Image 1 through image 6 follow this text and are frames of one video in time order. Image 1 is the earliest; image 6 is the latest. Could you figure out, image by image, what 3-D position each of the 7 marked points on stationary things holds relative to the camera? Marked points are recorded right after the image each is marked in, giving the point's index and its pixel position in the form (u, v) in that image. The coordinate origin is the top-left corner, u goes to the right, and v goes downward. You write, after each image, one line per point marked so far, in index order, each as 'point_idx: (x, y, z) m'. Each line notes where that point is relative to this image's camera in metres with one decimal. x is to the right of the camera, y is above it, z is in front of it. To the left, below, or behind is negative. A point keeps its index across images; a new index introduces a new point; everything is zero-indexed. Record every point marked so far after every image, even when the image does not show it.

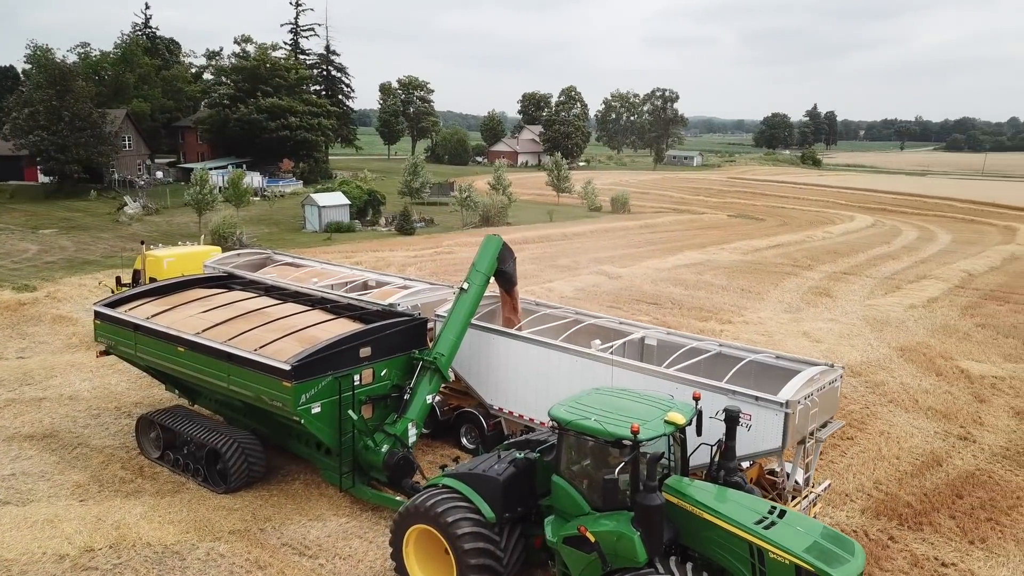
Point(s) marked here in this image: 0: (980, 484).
0: (+6.9, -2.9, +11.8) m
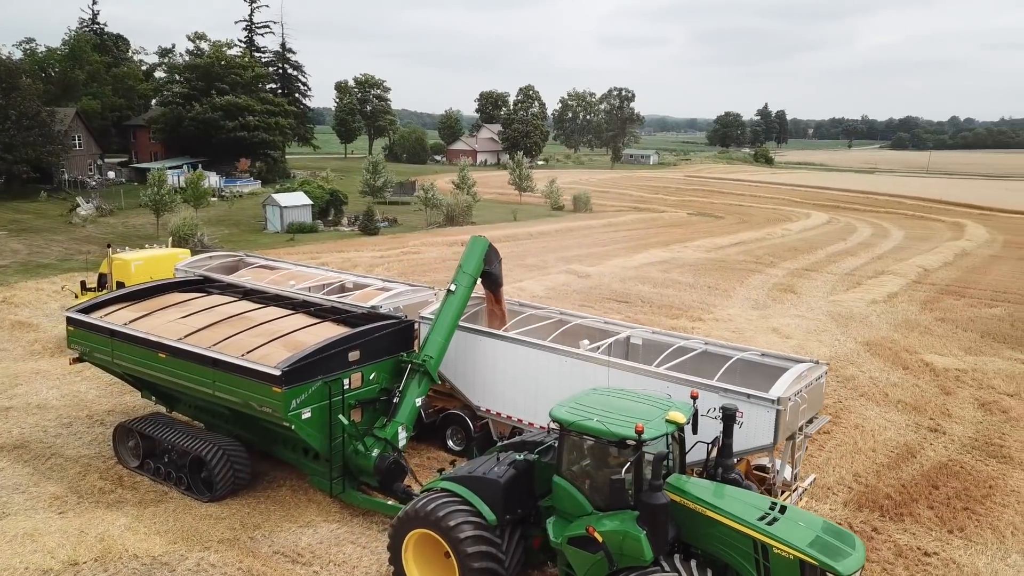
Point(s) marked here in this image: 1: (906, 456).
0: (+6.7, -2.8, +12.1) m
1: (+6.3, -2.7, +12.8) m
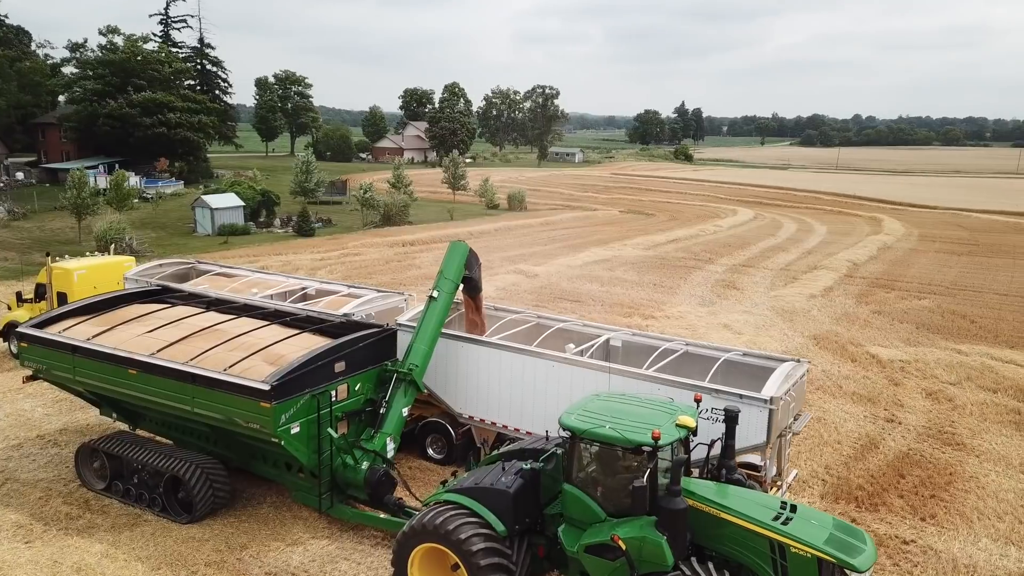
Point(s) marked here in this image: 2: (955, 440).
0: (+6.4, -2.8, +12.7) m
1: (+5.9, -2.6, +13.3) m
2: (+7.6, -2.6, +13.8) m
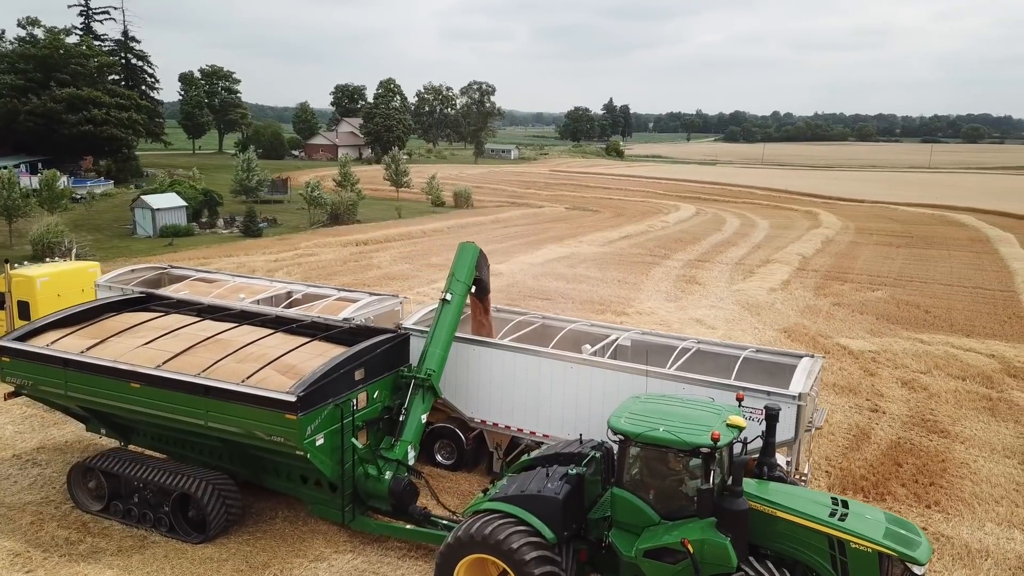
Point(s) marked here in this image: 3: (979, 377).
0: (+6.5, -2.7, +13.1) m
1: (+5.9, -2.5, +13.7) m
2: (+7.6, -2.5, +14.3) m
3: (+9.9, -1.9, +17.1) m
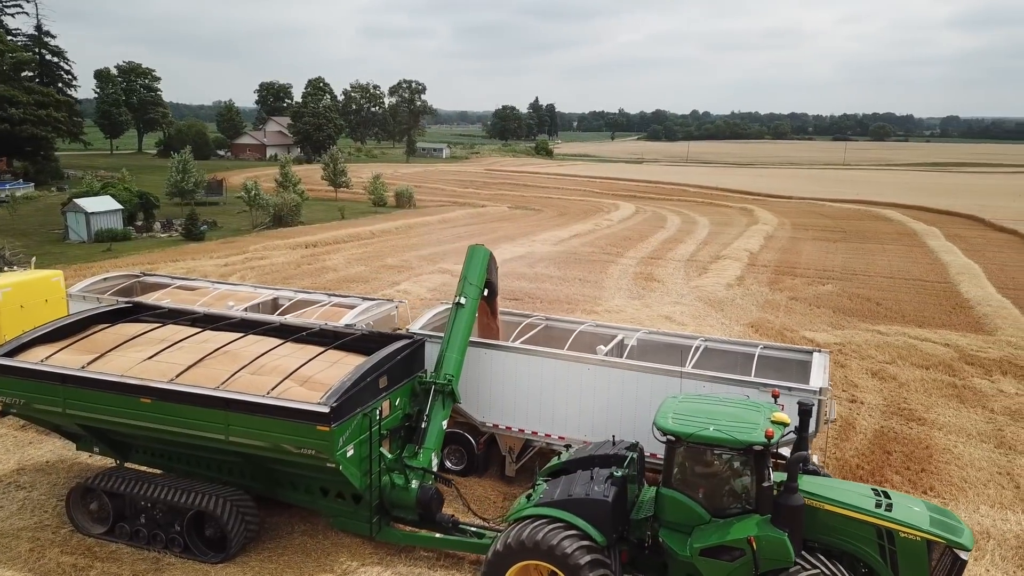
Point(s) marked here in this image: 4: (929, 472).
0: (+6.5, -2.6, +13.6) m
1: (+5.9, -2.4, +14.1) m
2: (+7.5, -2.4, +14.9) m
3: (+9.6, -1.7, +17.9) m
4: (+6.4, -2.8, +12.4) m
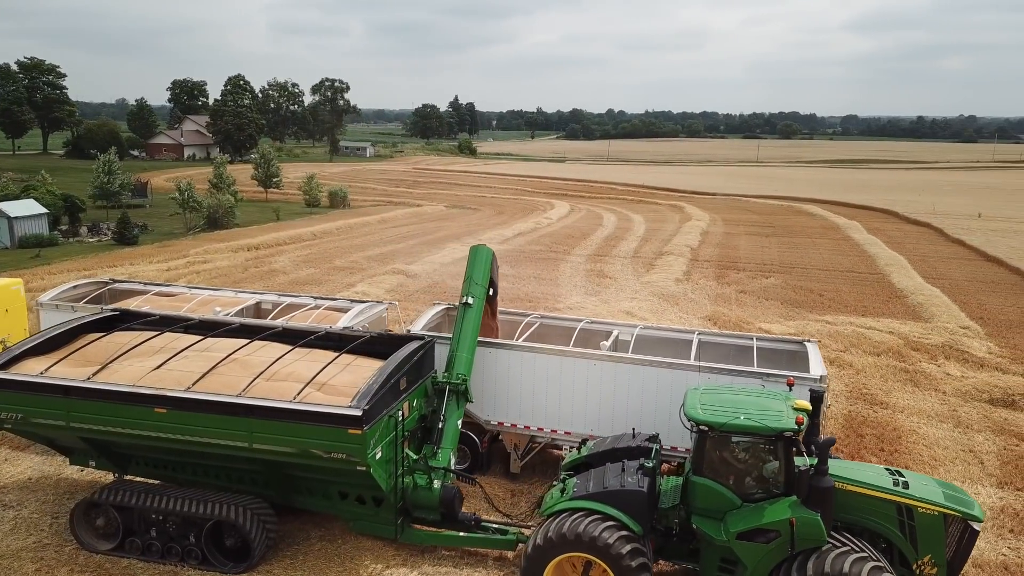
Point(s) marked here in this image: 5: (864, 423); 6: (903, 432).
0: (+6.3, -2.4, +14.4) m
1: (+5.7, -2.3, +14.8) m
2: (+7.2, -2.2, +15.8) m
3: (+8.9, -1.5, +18.9) m
4: (+6.4, -2.7, +13.2) m
5: (+6.3, -2.4, +14.4) m
6: (+6.9, -2.5, +14.1) m
